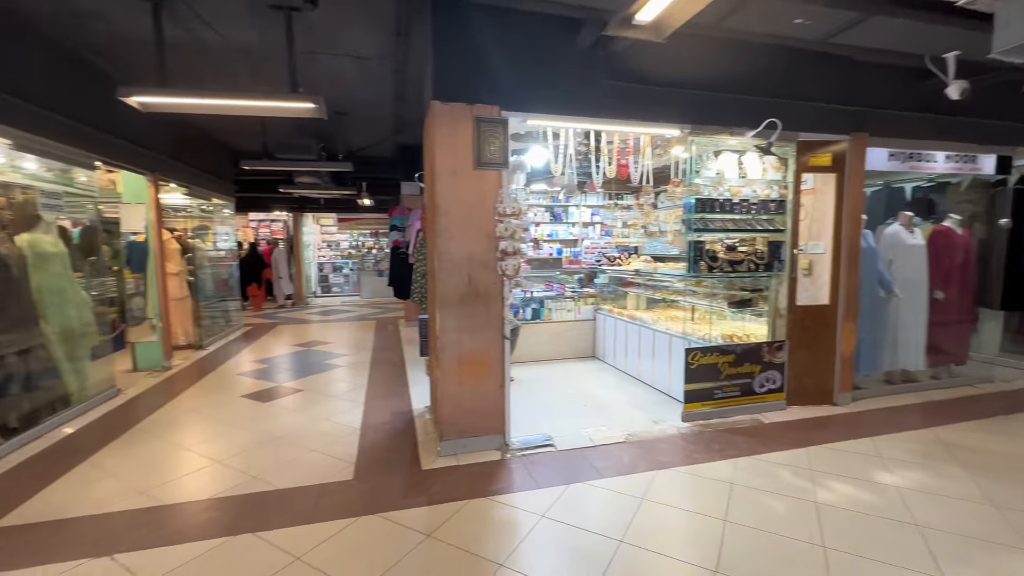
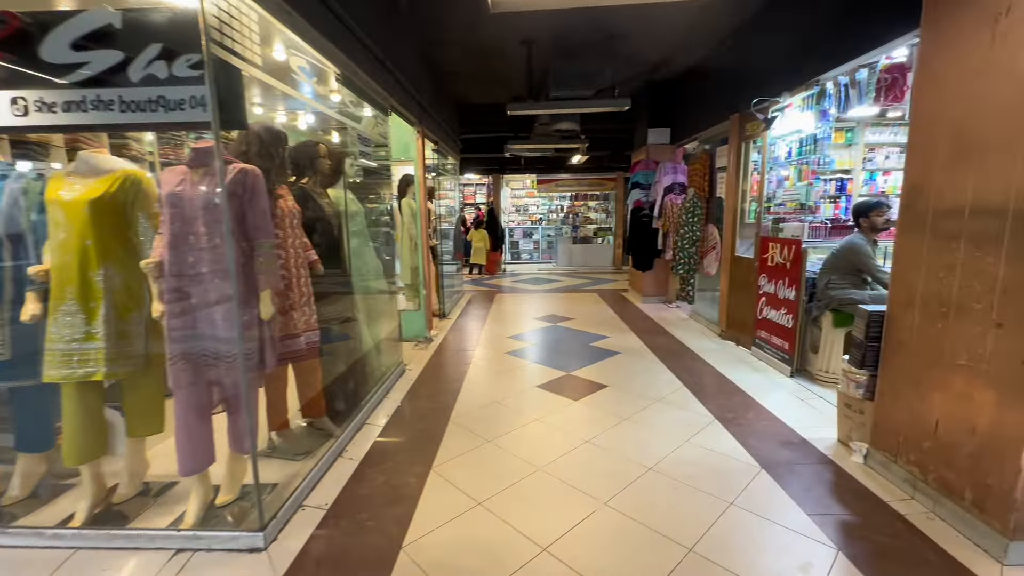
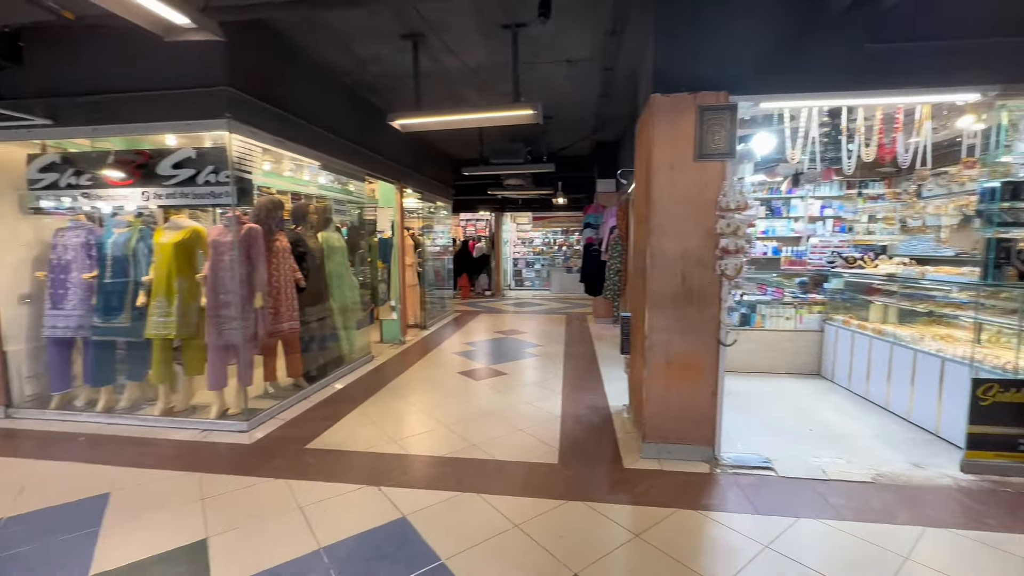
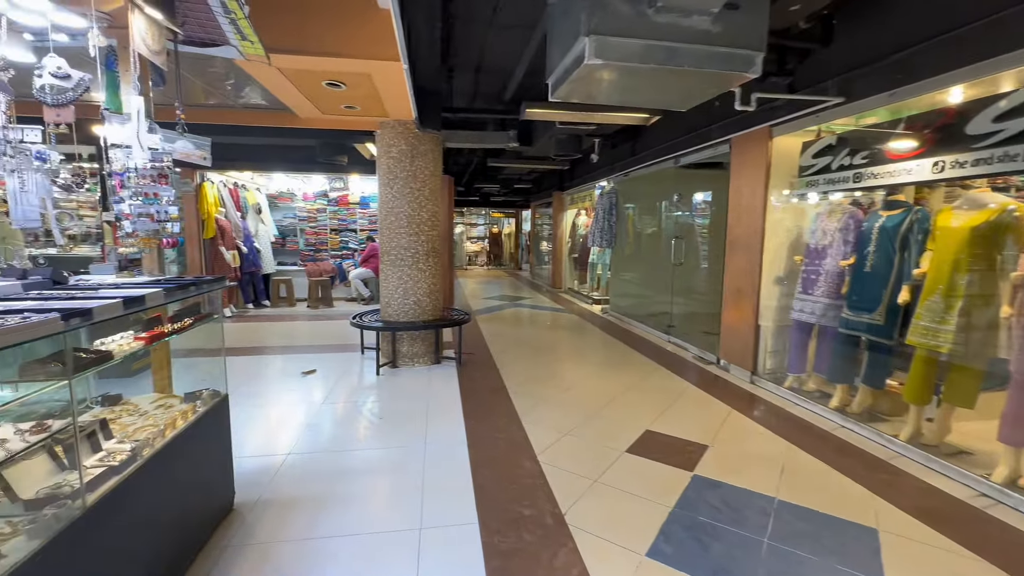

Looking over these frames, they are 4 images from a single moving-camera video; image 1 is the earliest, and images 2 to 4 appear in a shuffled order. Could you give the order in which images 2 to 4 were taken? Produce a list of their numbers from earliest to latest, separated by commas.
3, 4, 2
